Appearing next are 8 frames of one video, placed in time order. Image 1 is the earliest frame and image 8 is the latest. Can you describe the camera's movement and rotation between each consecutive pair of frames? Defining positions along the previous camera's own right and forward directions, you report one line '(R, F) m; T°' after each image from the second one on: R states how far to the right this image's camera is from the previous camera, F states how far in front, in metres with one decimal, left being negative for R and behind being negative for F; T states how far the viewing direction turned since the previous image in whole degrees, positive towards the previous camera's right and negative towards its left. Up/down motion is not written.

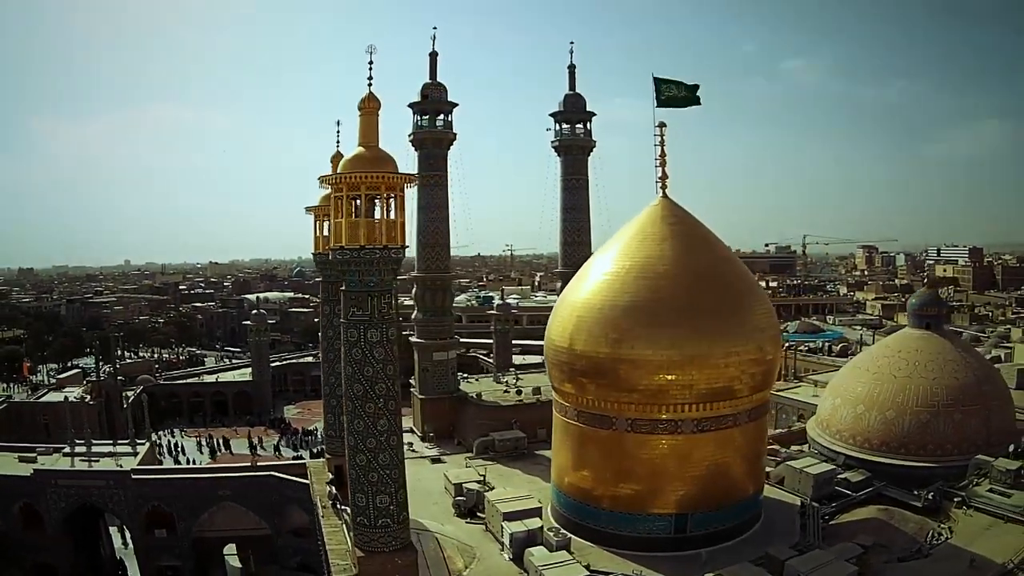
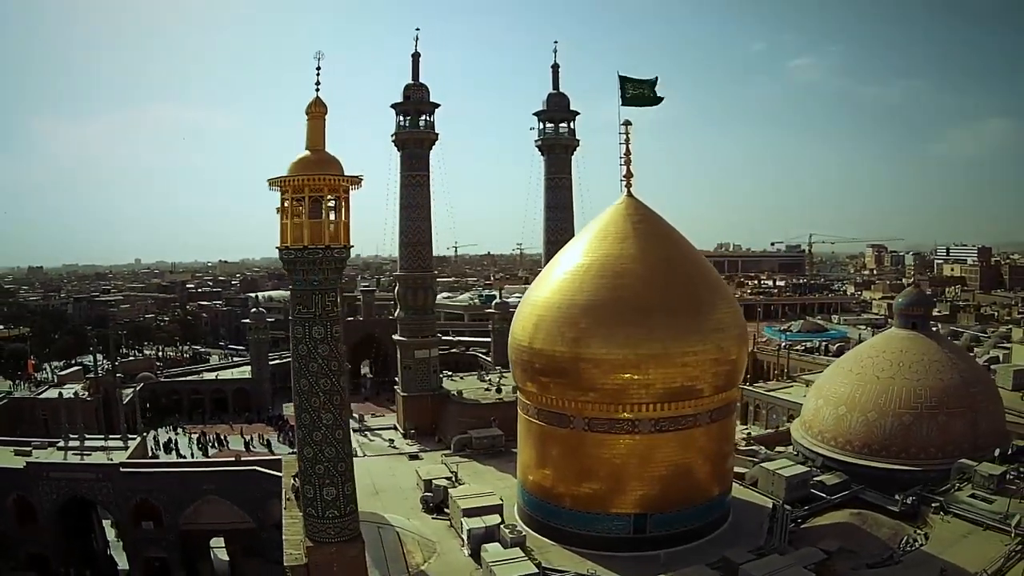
(+1.2, 0.0) m; -3°
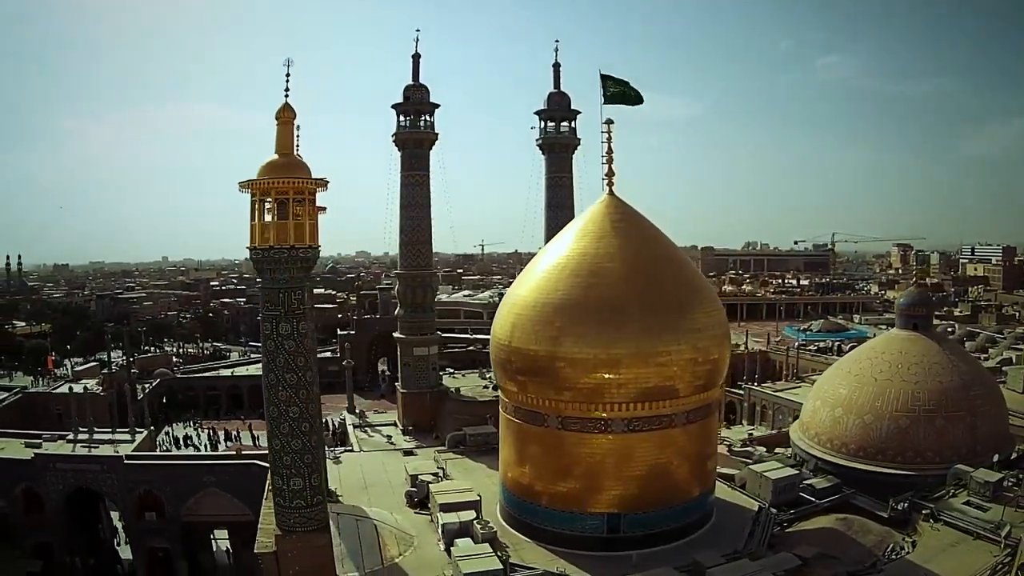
(+1.1, 0.0) m; -4°
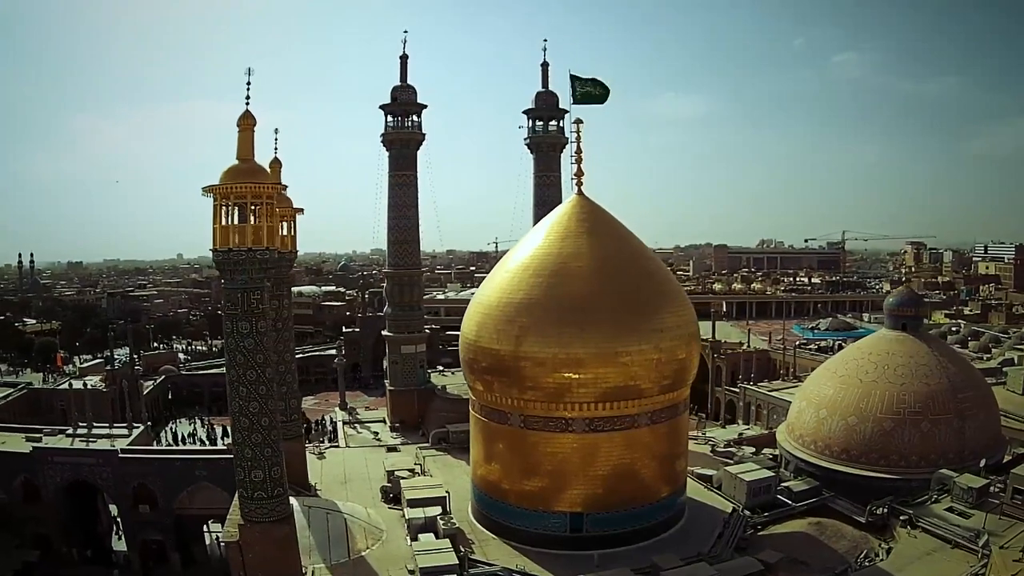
(+1.1, +0.1) m; -3°
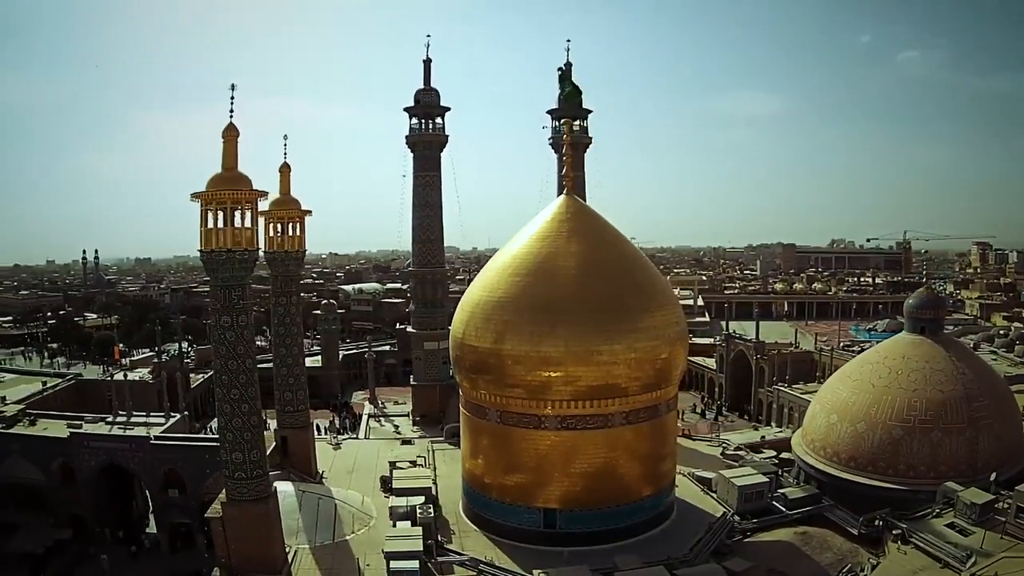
(+1.9, -0.1) m; -8°
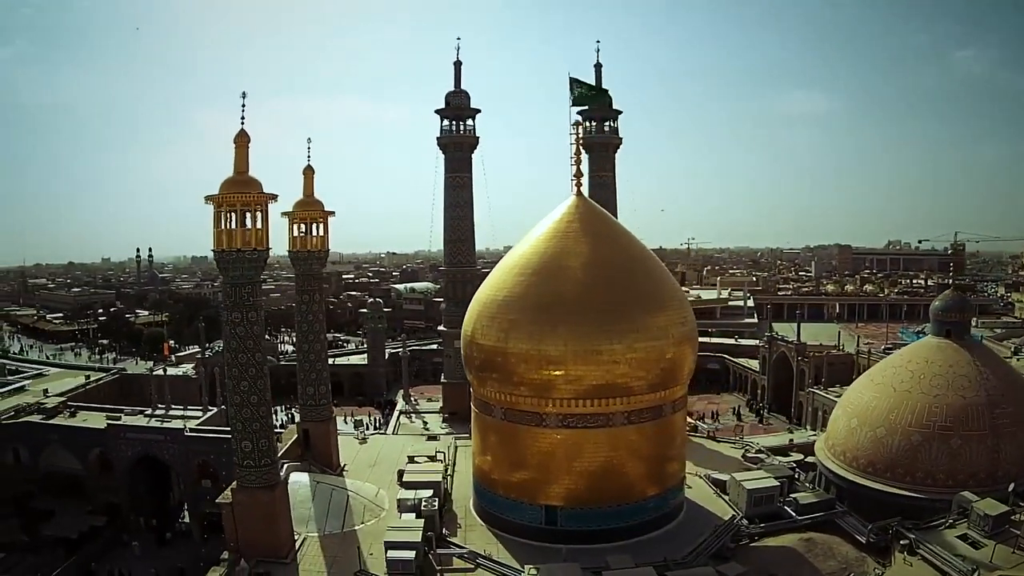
(+1.1, -0.1) m; -6°
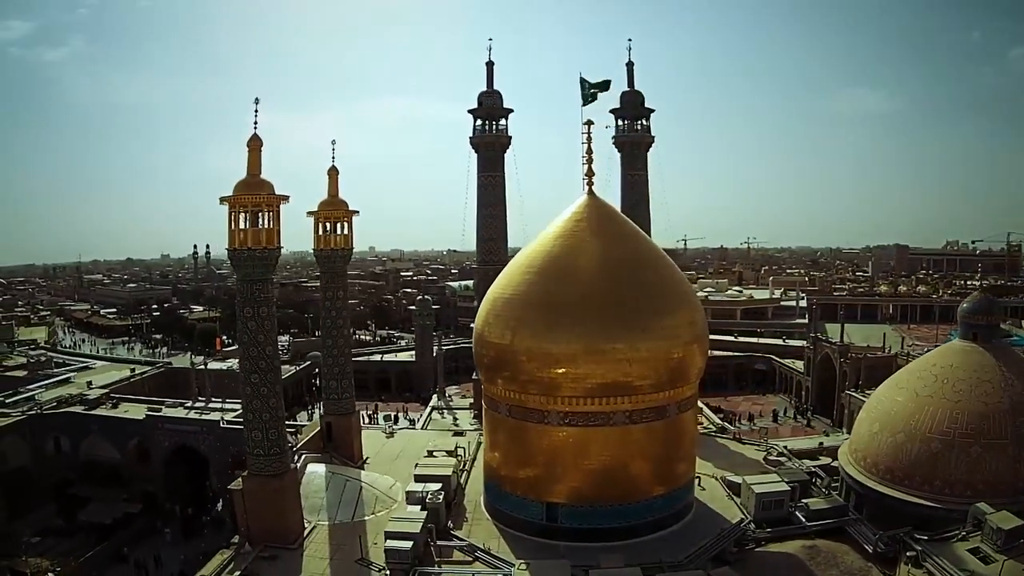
(+1.1, -0.1) m; -6°
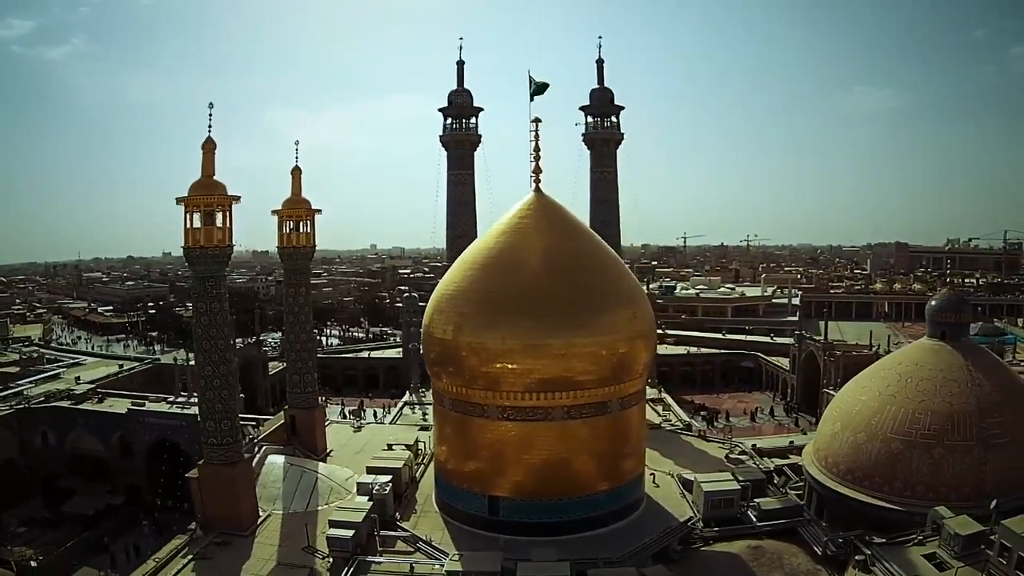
(+1.2, +0.3) m; -2°
